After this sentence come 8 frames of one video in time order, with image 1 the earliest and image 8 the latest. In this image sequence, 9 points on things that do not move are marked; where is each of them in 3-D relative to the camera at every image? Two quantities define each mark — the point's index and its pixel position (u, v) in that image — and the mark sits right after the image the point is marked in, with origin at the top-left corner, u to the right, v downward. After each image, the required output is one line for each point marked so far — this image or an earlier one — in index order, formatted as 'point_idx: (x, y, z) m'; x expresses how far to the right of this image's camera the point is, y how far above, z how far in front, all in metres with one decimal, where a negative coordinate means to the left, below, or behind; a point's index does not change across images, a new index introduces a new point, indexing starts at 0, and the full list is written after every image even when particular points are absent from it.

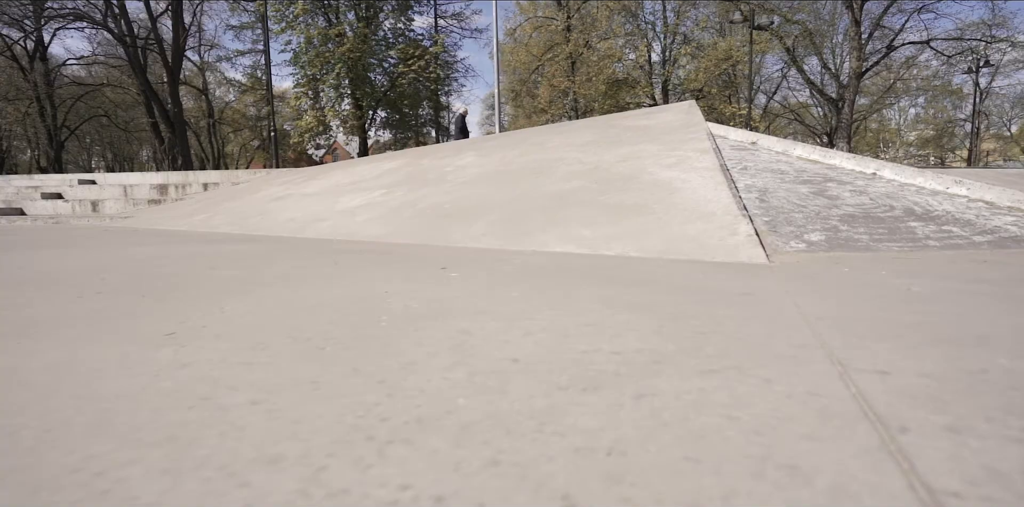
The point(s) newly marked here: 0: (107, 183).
0: (-14.5, +2.5, +17.0) m
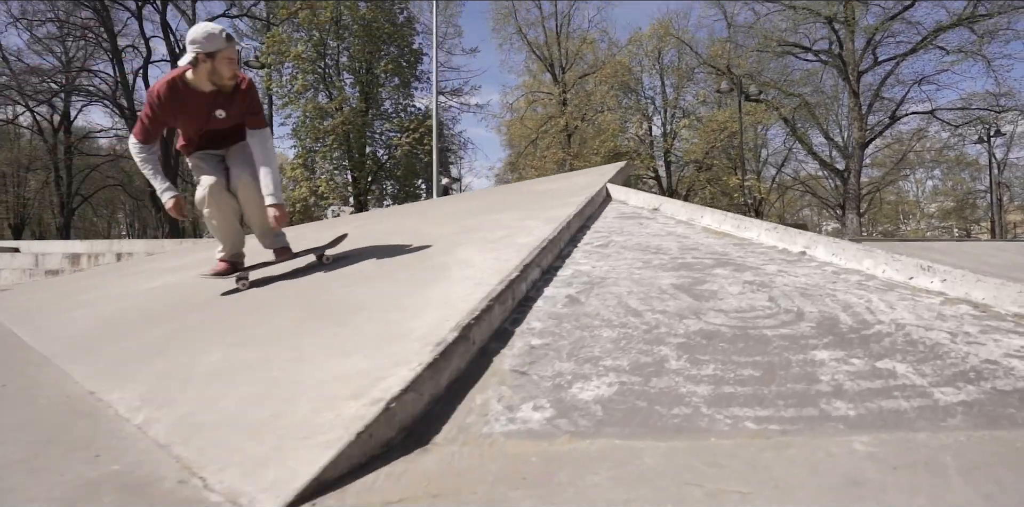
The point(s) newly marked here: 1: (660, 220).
0: (-16.2, +0.1, +15.8) m
1: (+1.5, +0.3, +5.0) m
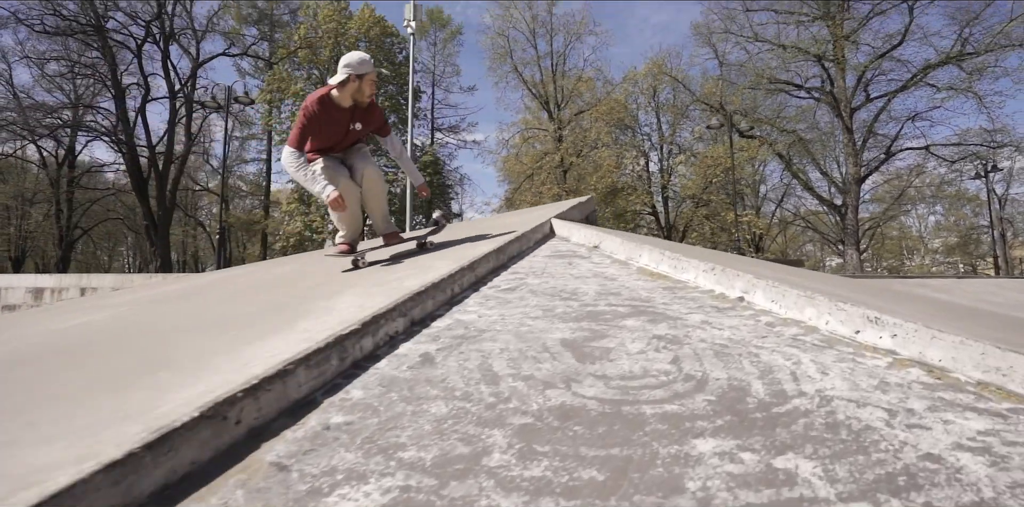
0: (-16.9, -1.1, +15.4) m
1: (+0.8, -0.1, +4.4) m
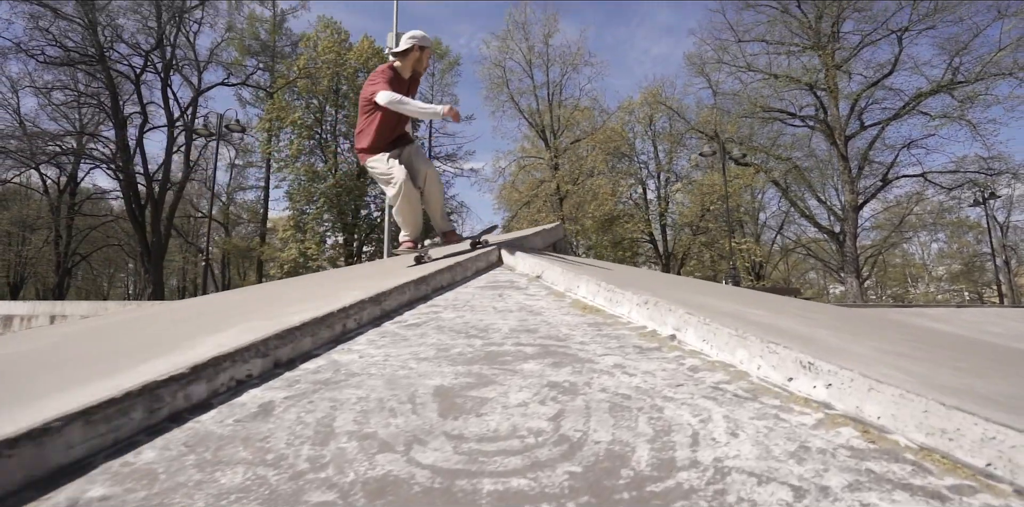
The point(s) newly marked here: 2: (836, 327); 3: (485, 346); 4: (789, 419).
0: (-17.4, -1.9, +15.0) m
1: (+0.1, -0.3, +4.1) m
2: (+3.2, -0.8, +4.7) m
3: (-0.2, -0.5, +2.8) m
4: (+1.2, -0.7, +2.0) m
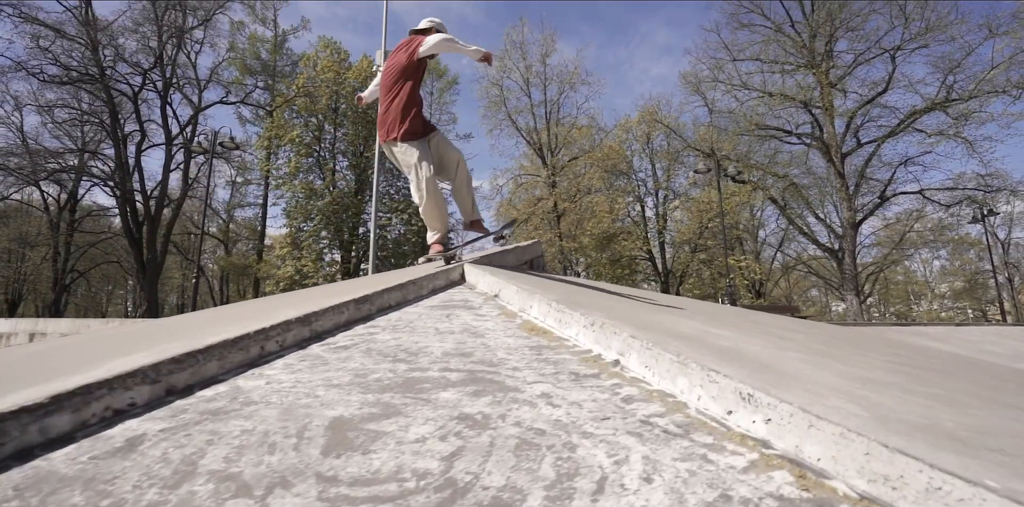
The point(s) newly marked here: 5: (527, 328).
0: (-17.8, -2.4, +14.8) m
1: (-0.3, -0.5, +3.8) m
2: (+2.8, -0.9, +4.5) m
3: (-0.6, -0.6, +2.6) m
4: (+0.8, -0.8, +1.8) m
5: (+0.1, -0.5, +3.4) m
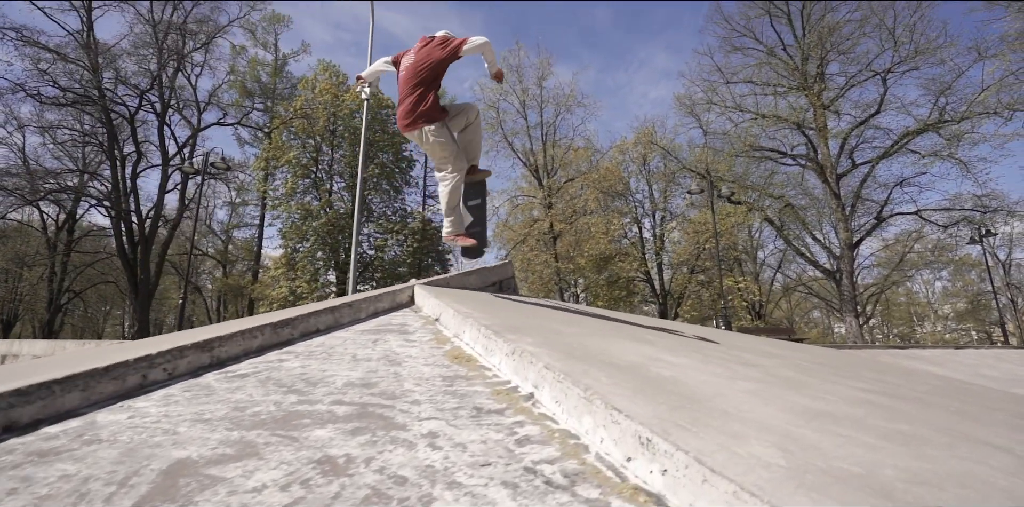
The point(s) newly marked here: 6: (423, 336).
0: (-18.3, -3.0, +14.5) m
1: (-0.8, -0.6, +3.6) m
2: (+2.3, -1.1, +4.2) m
3: (-1.1, -0.7, +2.3) m
4: (+0.3, -0.8, +1.5) m
5: (-0.4, -0.7, +3.1) m
6: (-0.7, -0.6, +3.6) m
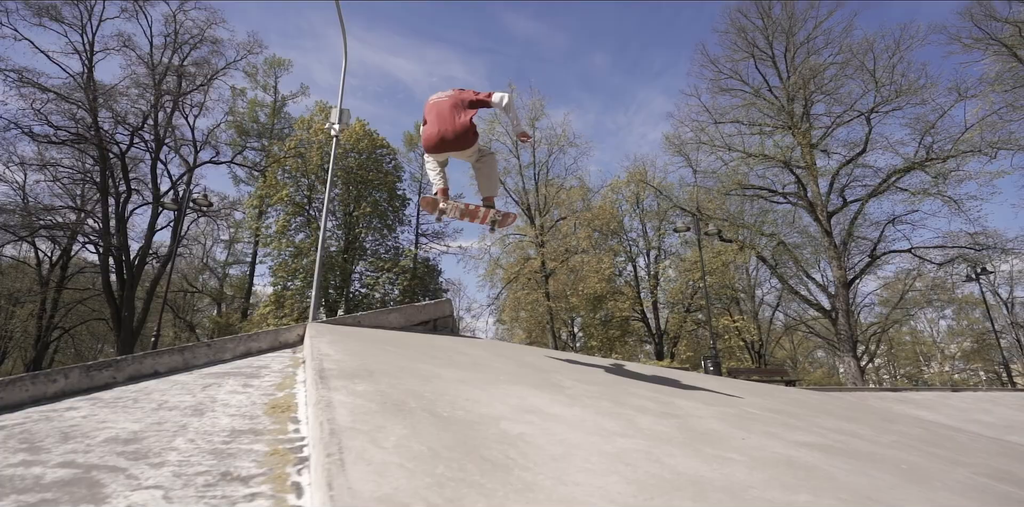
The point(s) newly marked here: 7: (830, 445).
0: (-19.2, -4.1, +14.0) m
1: (-1.7, -0.8, +3.2) m
2: (+1.4, -1.4, +3.7) m
3: (-2.0, -0.9, +1.9) m
4: (-0.7, -0.9, +1.1) m
5: (-1.3, -0.8, +2.7) m
6: (-1.6, -0.8, +3.2) m
7: (+3.1, -1.8, +4.6) m
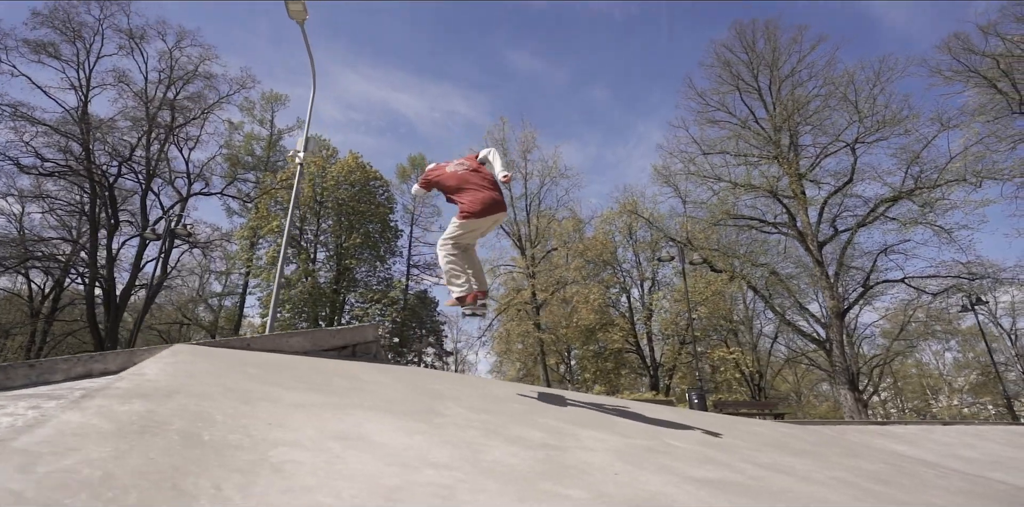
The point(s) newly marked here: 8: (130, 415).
0: (-20.1, -4.9, +13.5) m
1: (-2.8, -0.9, +2.9) m
2: (+0.3, -1.5, +3.4) m
3: (-3.1, -0.8, +1.6) m
4: (-1.8, -0.8, +0.8) m
5: (-2.4, -0.9, +2.4) m
6: (-2.7, -0.9, +2.9) m
7: (+2.0, -2.0, +4.2) m
8: (-1.8, -0.8, +2.3) m
